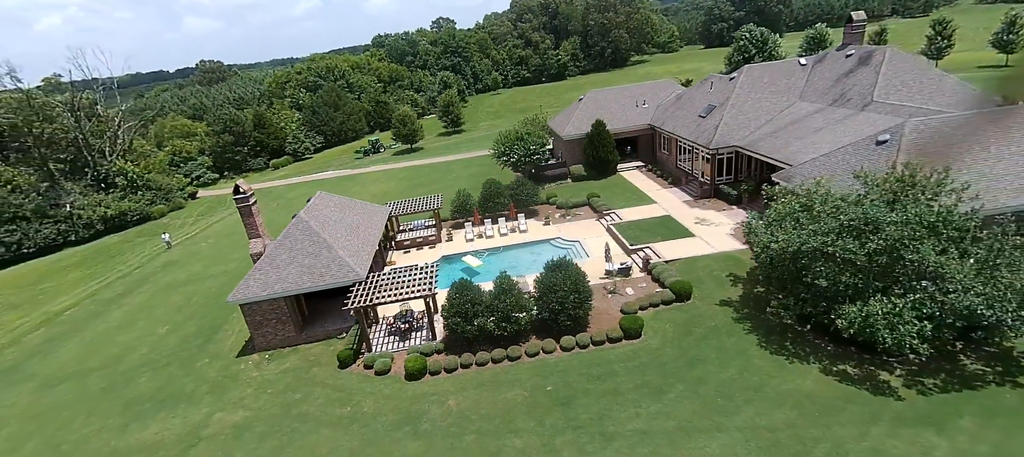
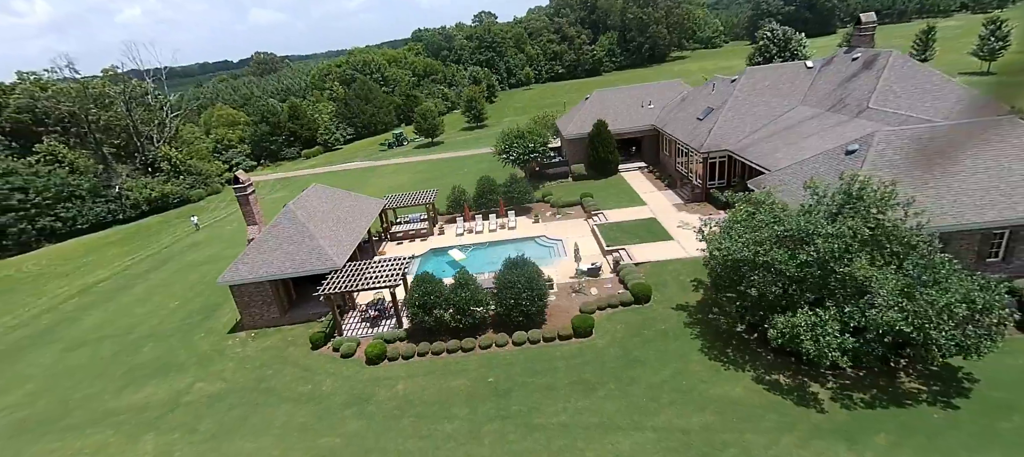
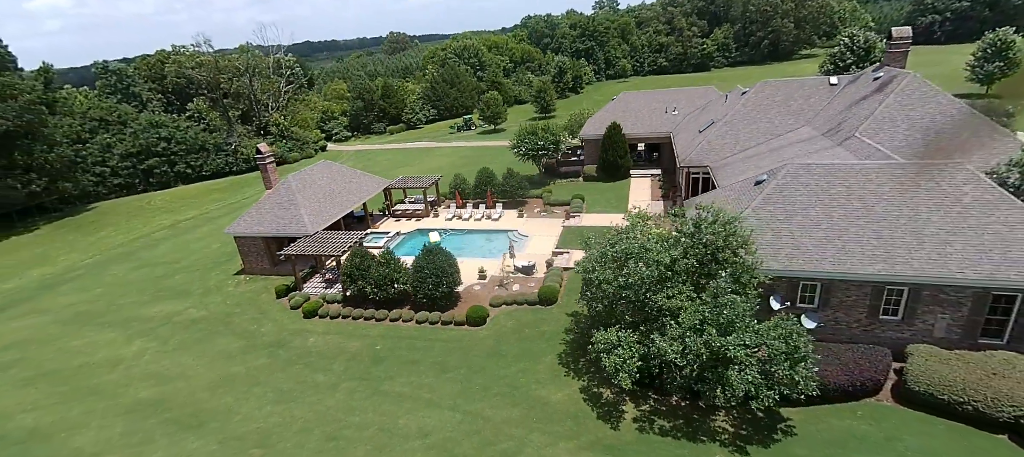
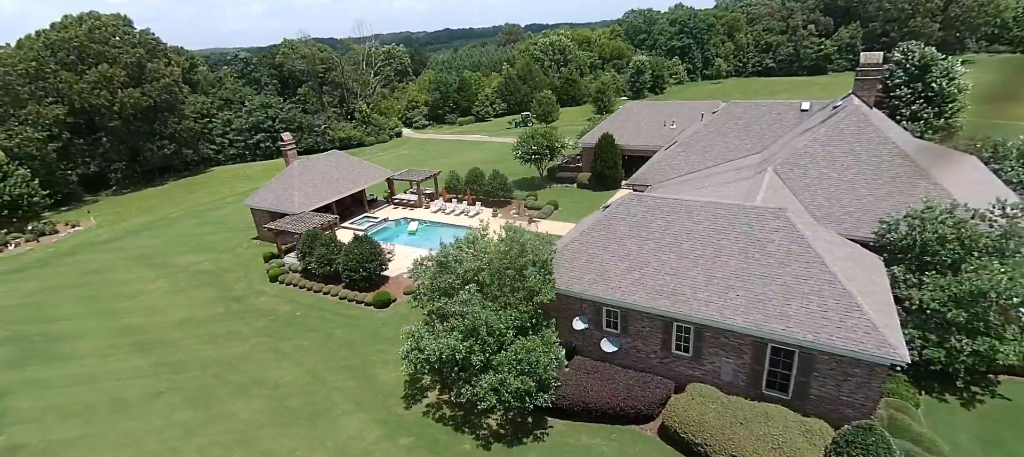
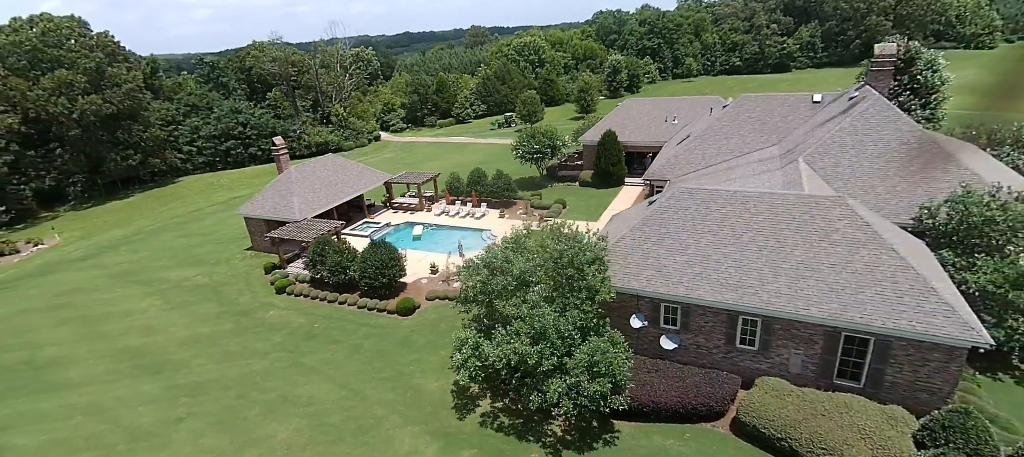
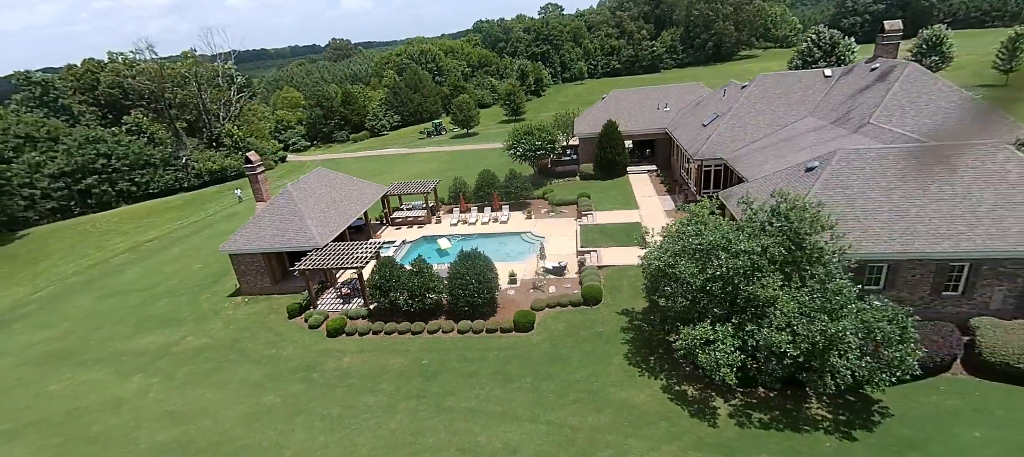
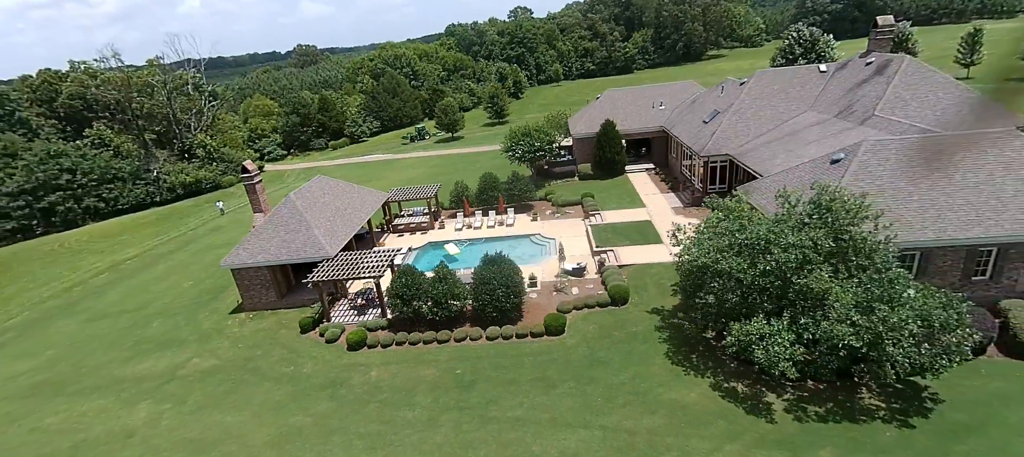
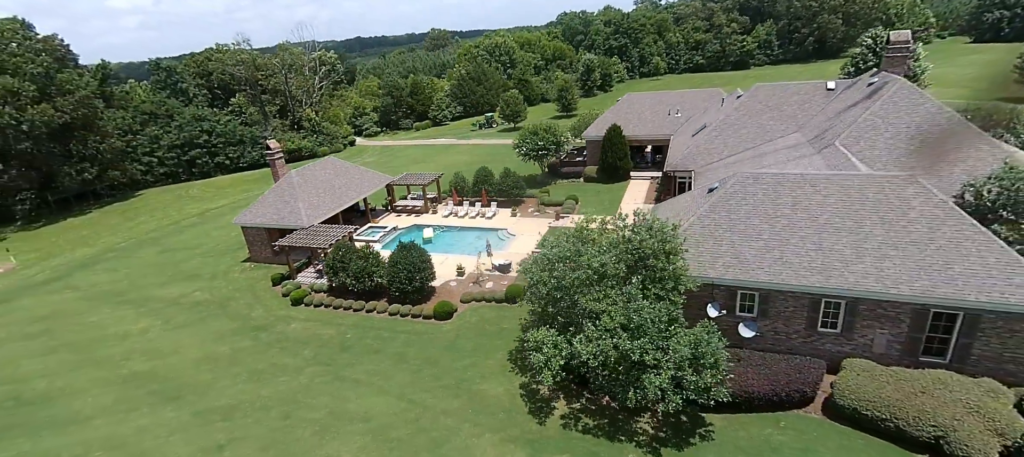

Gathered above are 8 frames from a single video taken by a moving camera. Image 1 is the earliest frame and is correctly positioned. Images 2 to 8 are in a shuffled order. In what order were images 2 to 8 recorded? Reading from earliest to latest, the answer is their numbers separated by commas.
2, 7, 6, 3, 8, 5, 4
